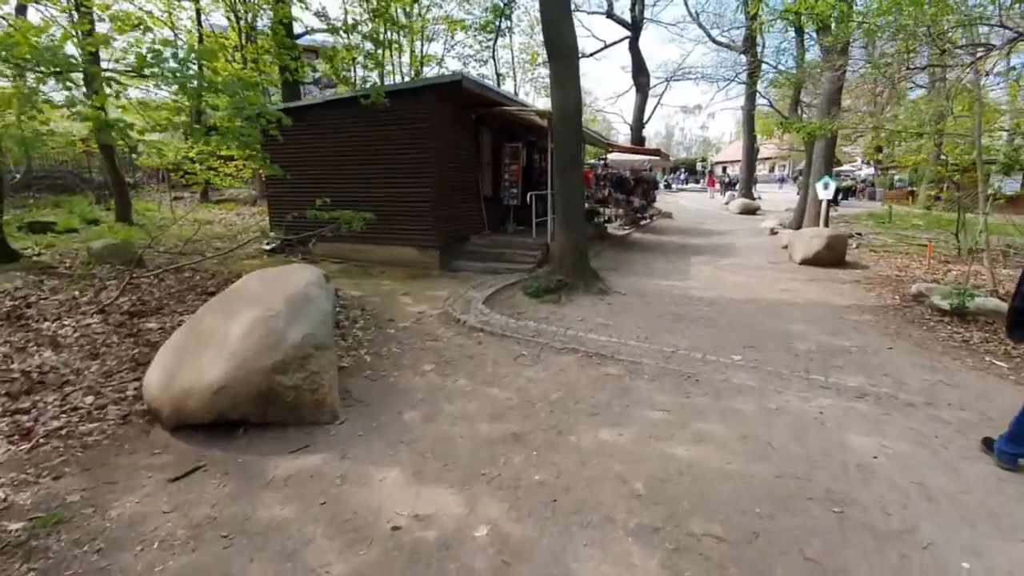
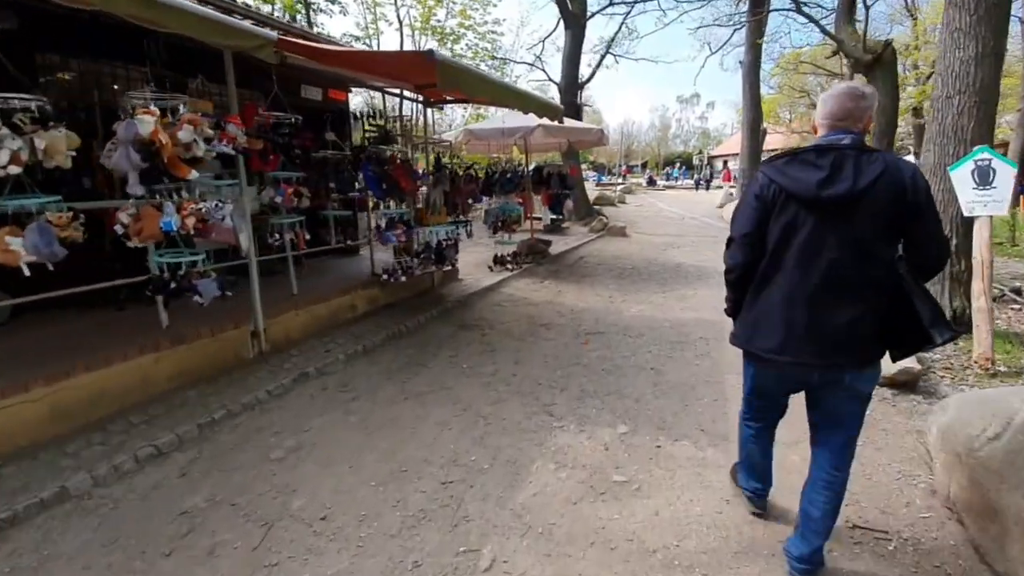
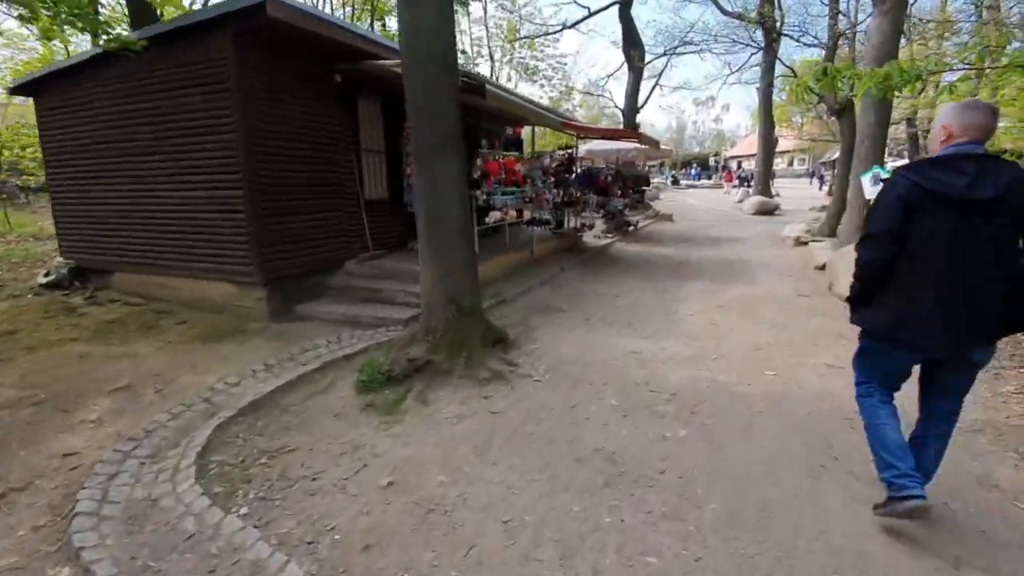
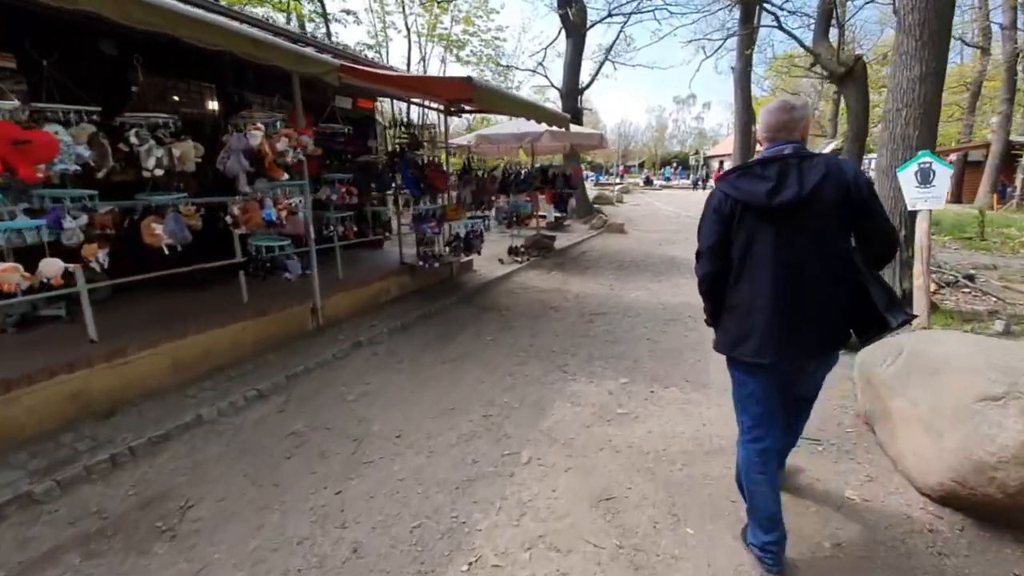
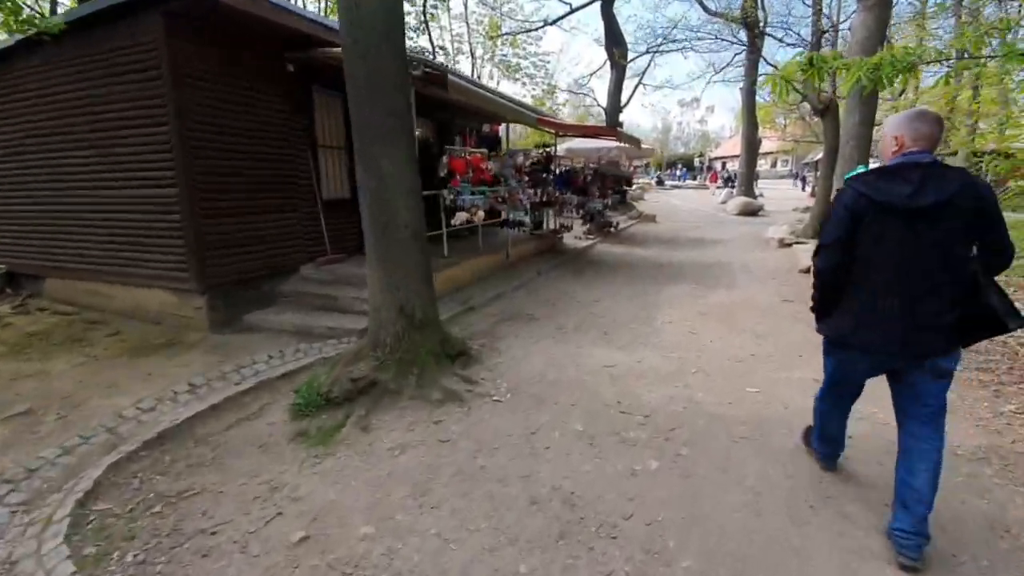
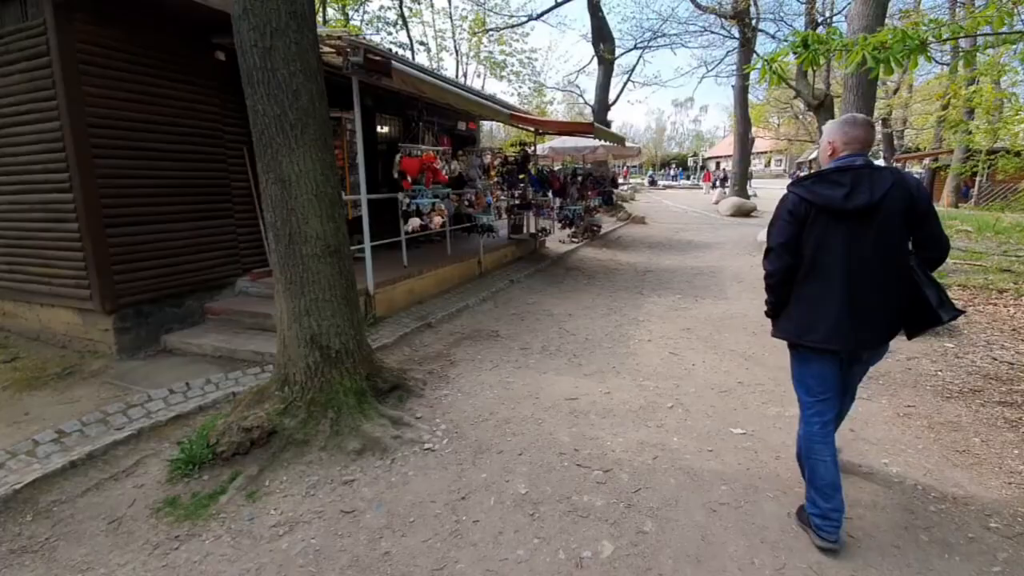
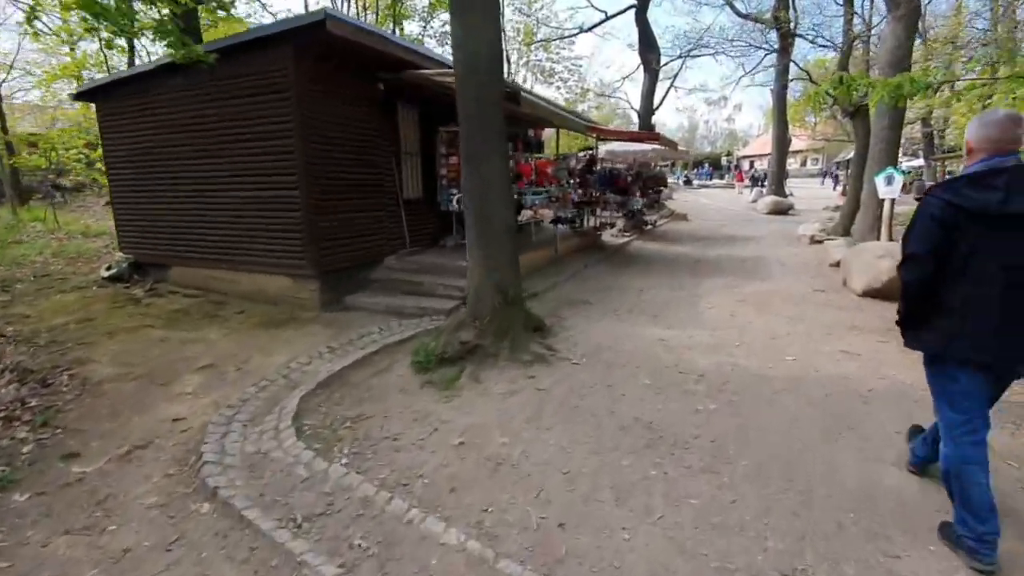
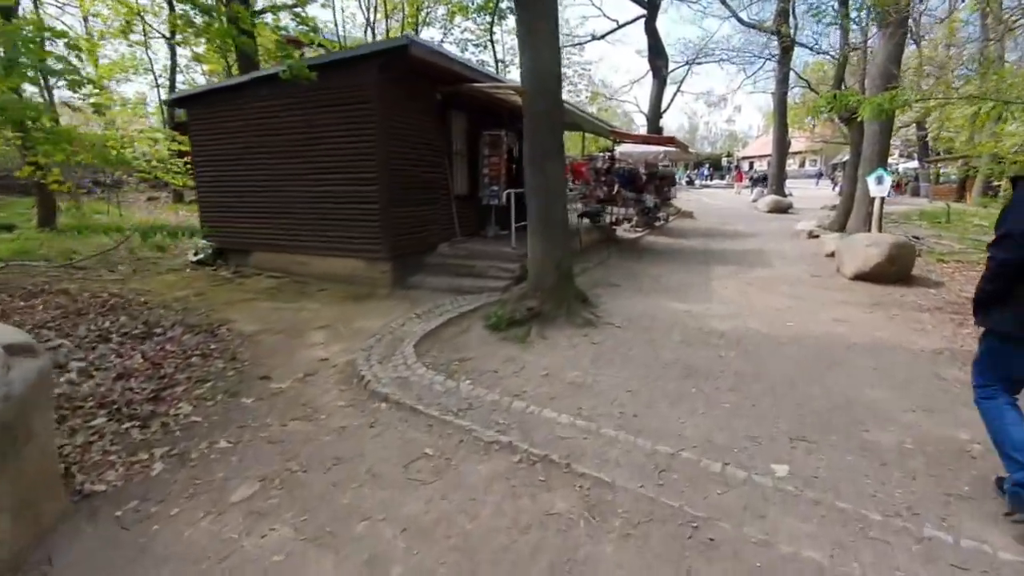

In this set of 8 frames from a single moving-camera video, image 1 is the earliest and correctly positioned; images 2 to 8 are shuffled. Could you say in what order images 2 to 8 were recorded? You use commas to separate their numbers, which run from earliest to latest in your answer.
8, 7, 3, 5, 6, 4, 2
